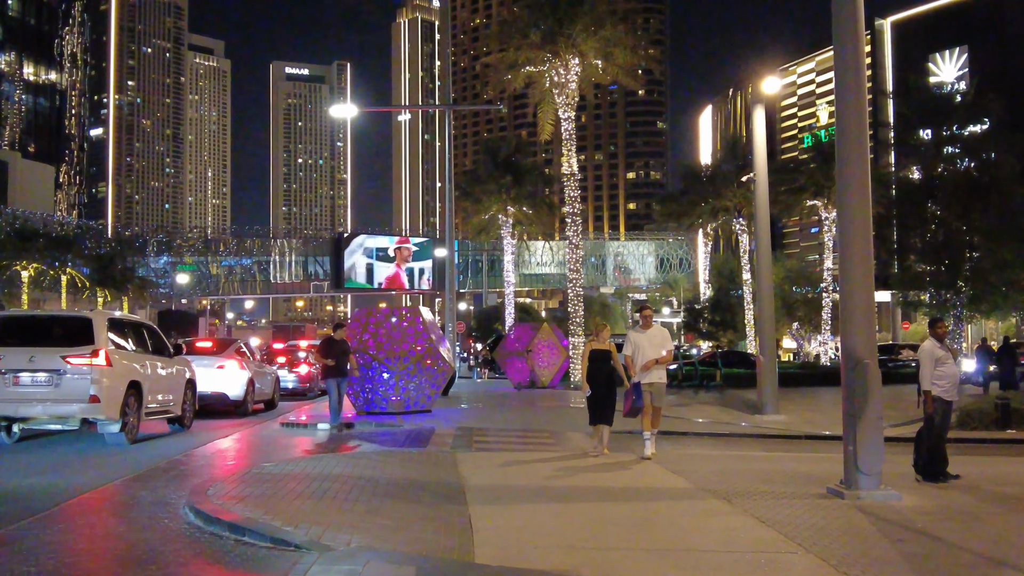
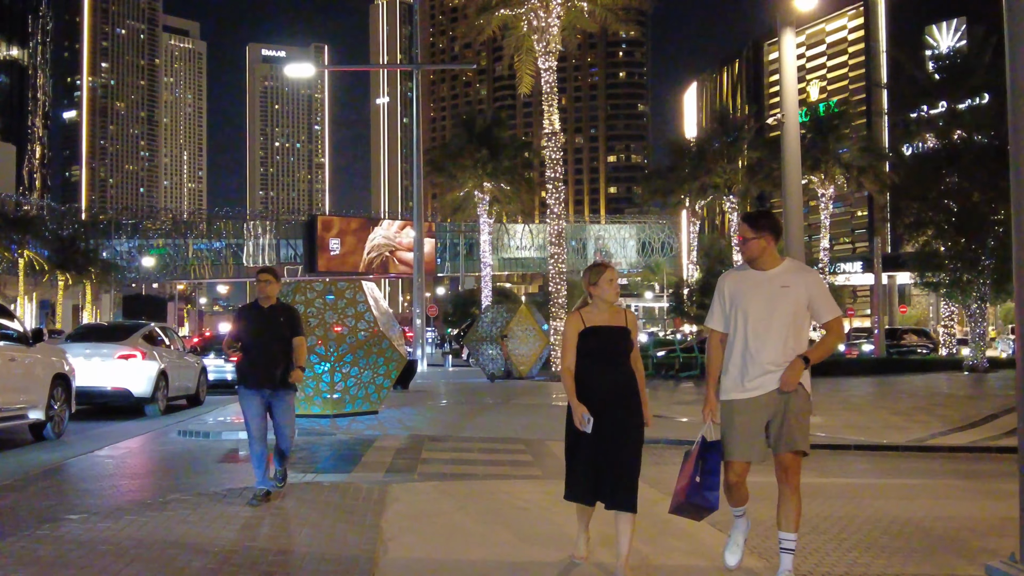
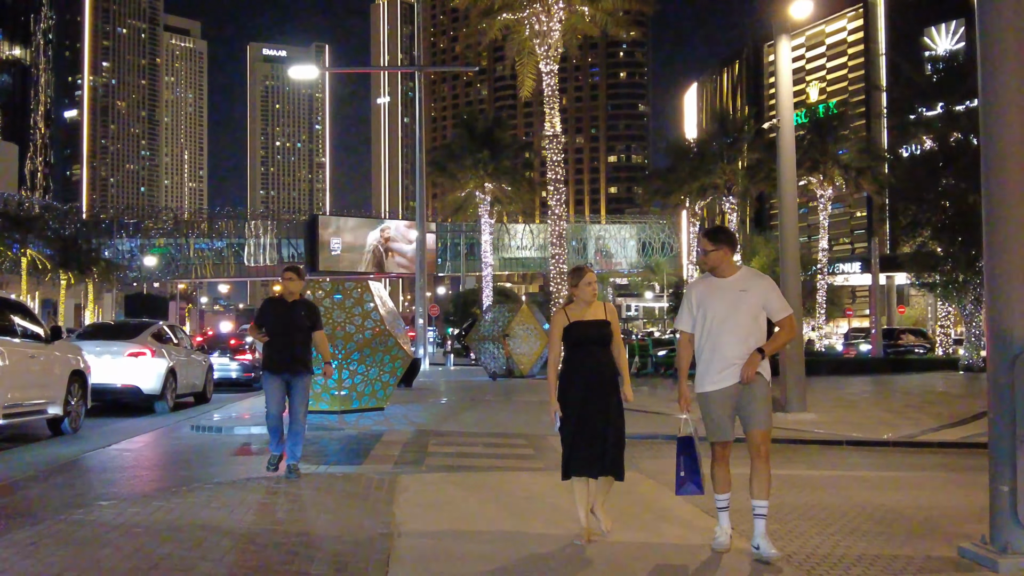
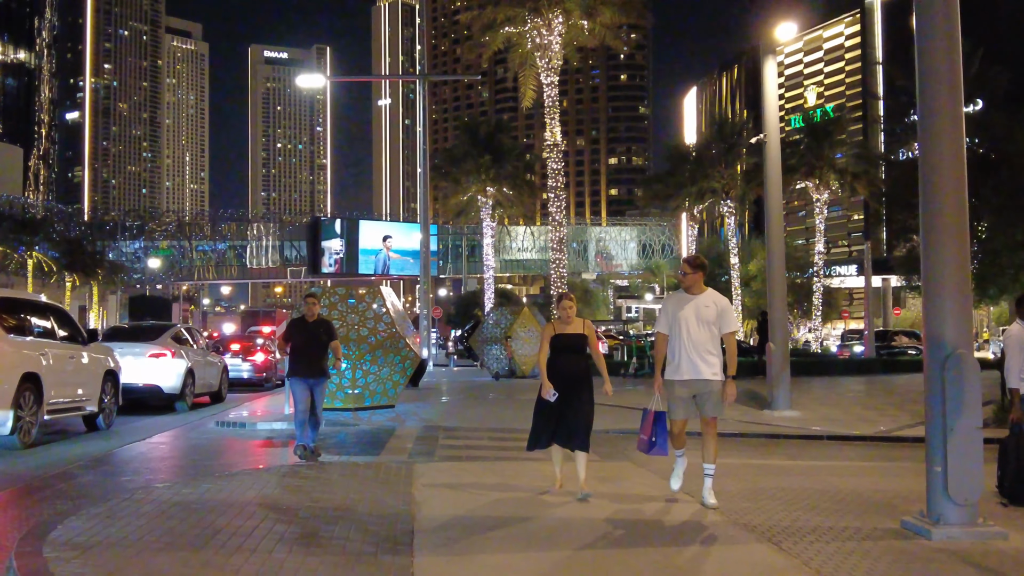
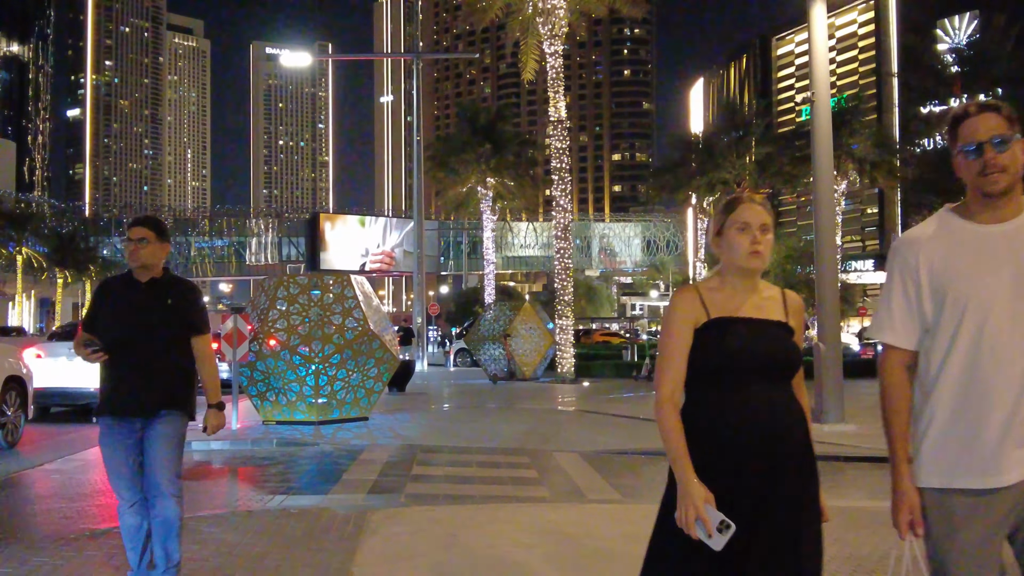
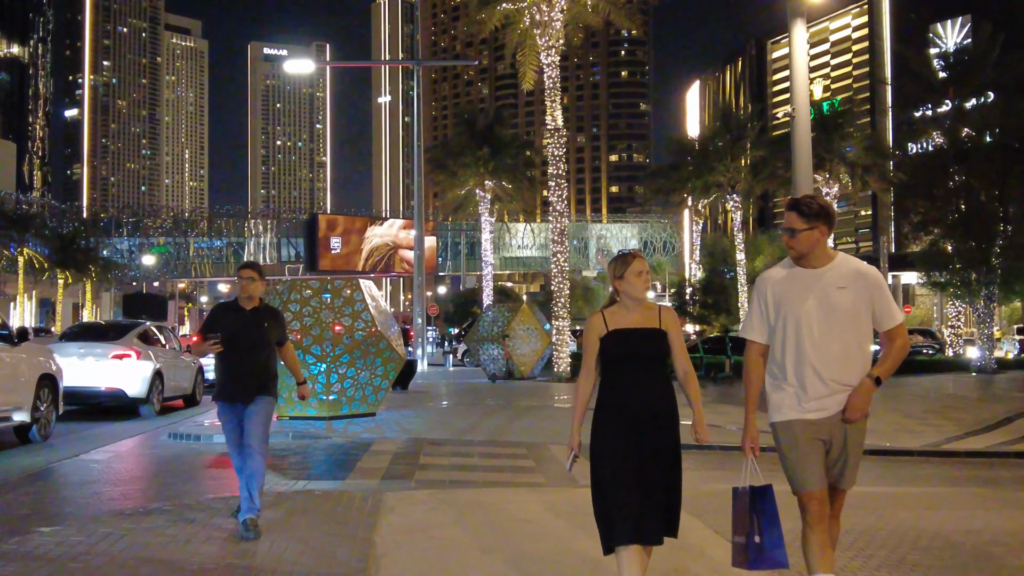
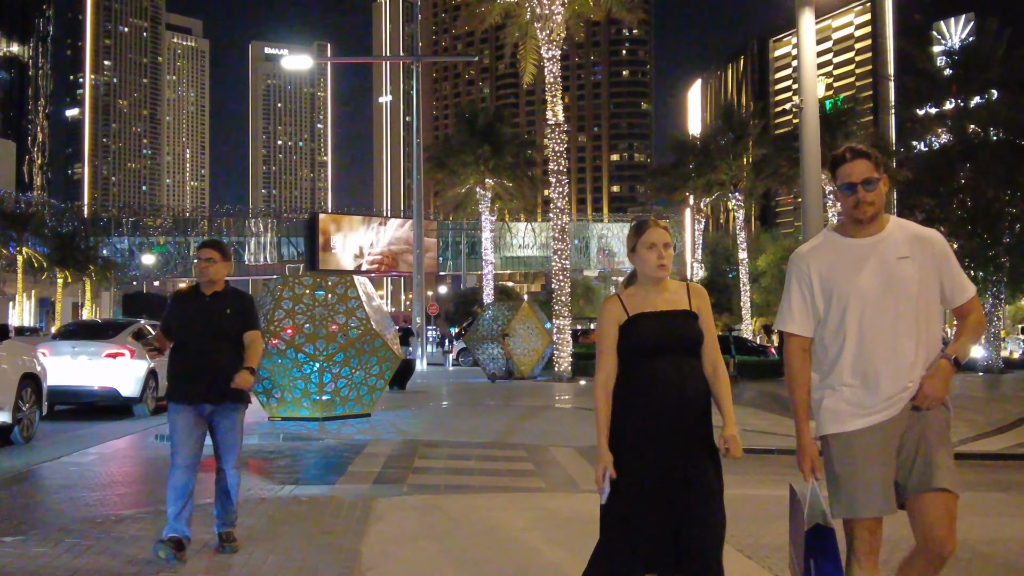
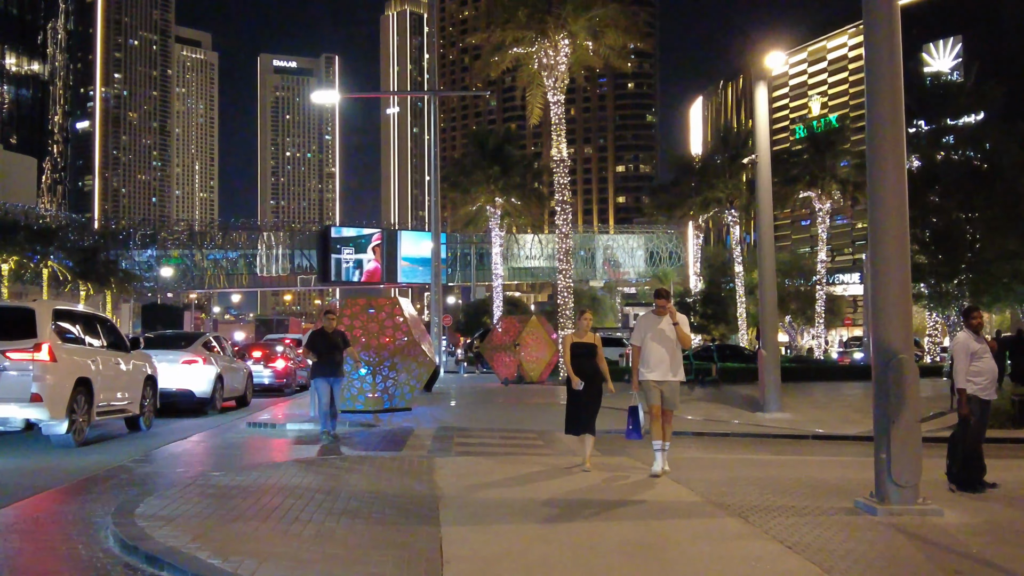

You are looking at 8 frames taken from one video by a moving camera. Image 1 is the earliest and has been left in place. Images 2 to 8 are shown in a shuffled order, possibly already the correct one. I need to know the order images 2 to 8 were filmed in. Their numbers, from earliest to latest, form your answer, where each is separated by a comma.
8, 4, 3, 2, 6, 7, 5
